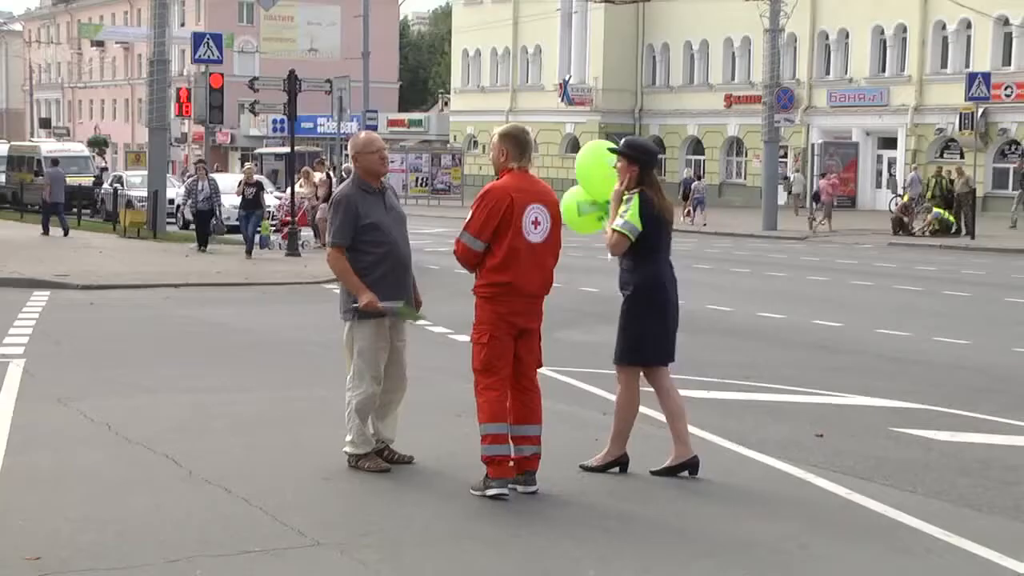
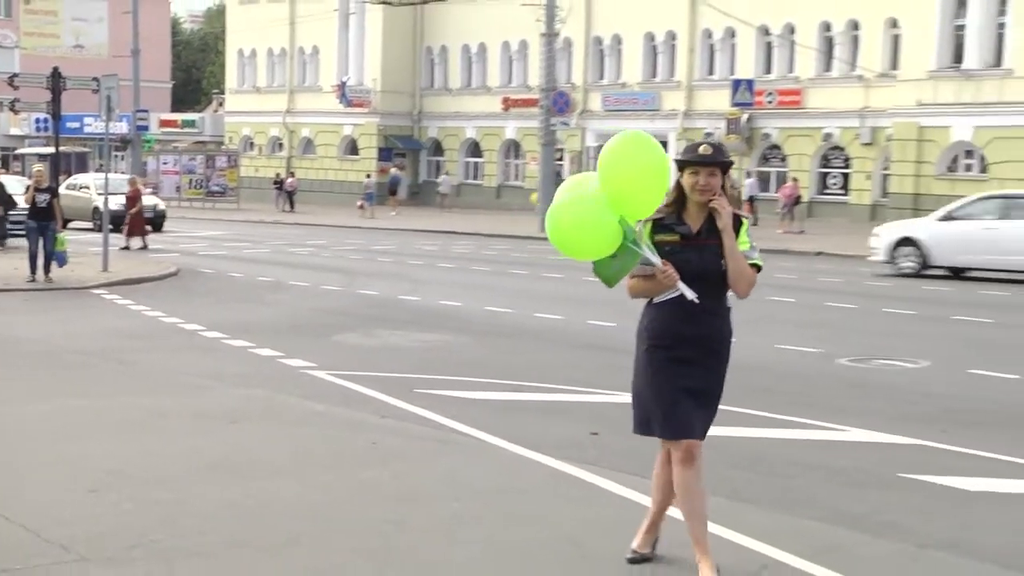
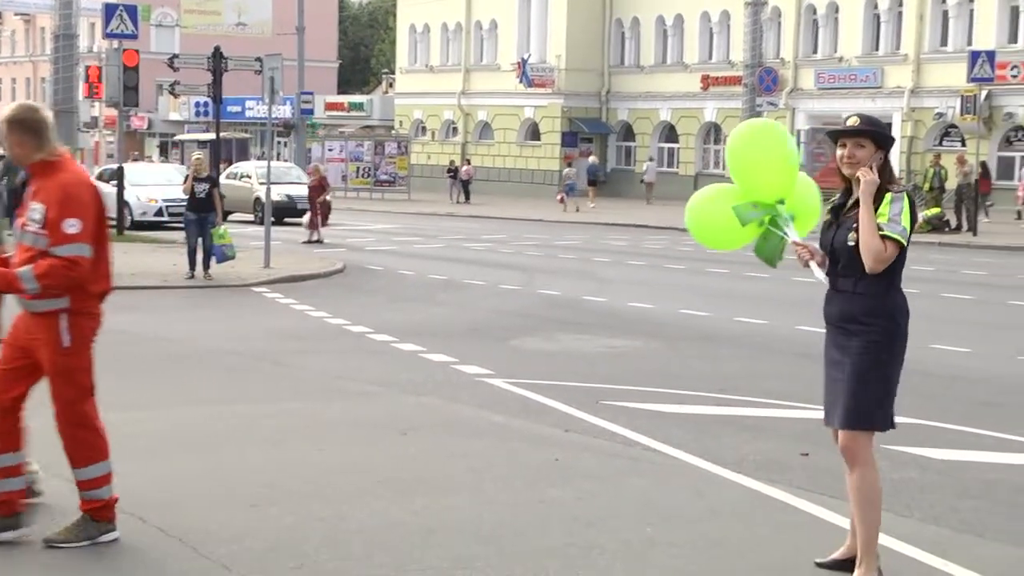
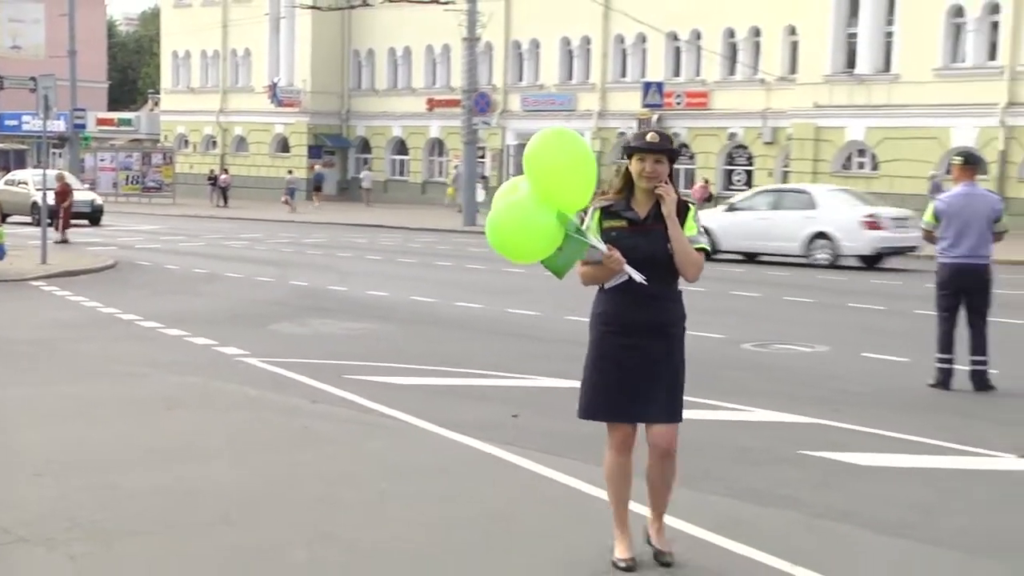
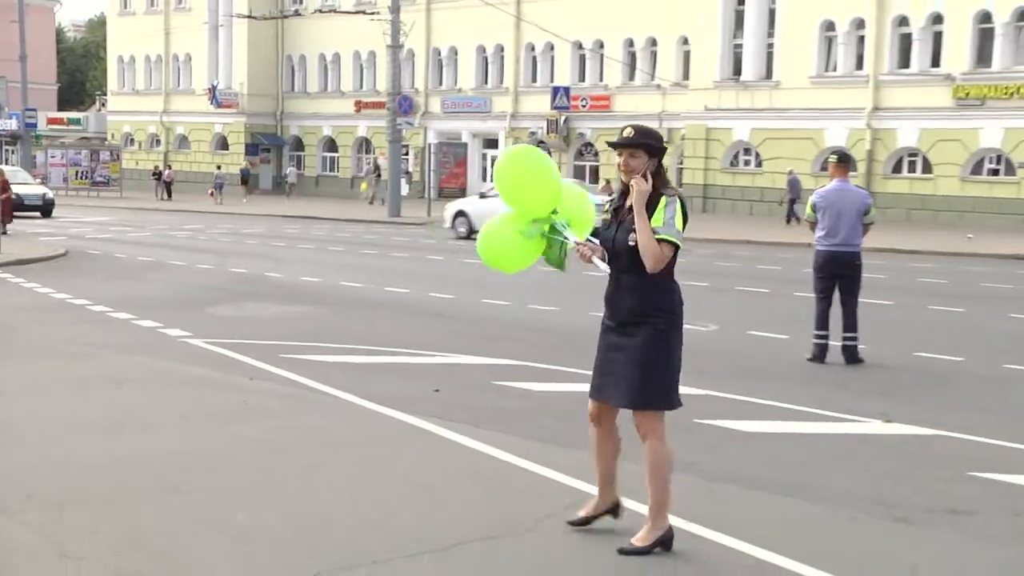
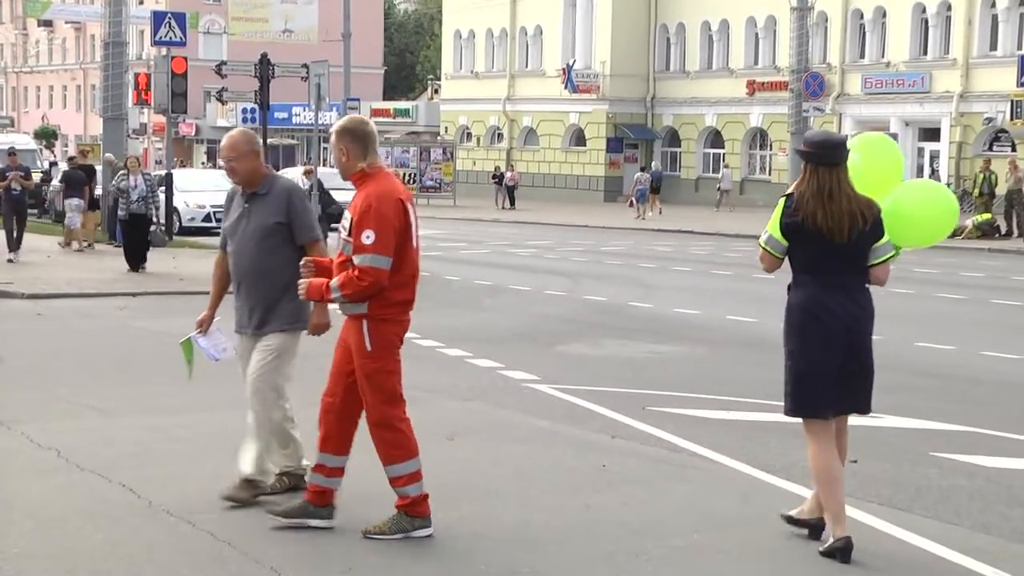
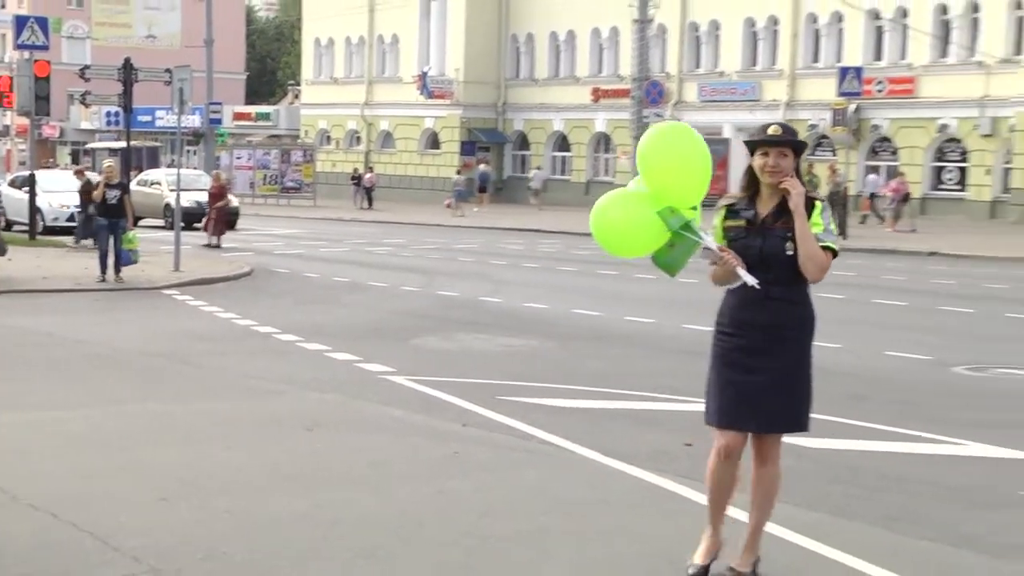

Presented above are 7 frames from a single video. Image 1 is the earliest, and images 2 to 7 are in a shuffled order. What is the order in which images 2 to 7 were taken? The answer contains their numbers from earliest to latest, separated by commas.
6, 3, 7, 2, 4, 5
